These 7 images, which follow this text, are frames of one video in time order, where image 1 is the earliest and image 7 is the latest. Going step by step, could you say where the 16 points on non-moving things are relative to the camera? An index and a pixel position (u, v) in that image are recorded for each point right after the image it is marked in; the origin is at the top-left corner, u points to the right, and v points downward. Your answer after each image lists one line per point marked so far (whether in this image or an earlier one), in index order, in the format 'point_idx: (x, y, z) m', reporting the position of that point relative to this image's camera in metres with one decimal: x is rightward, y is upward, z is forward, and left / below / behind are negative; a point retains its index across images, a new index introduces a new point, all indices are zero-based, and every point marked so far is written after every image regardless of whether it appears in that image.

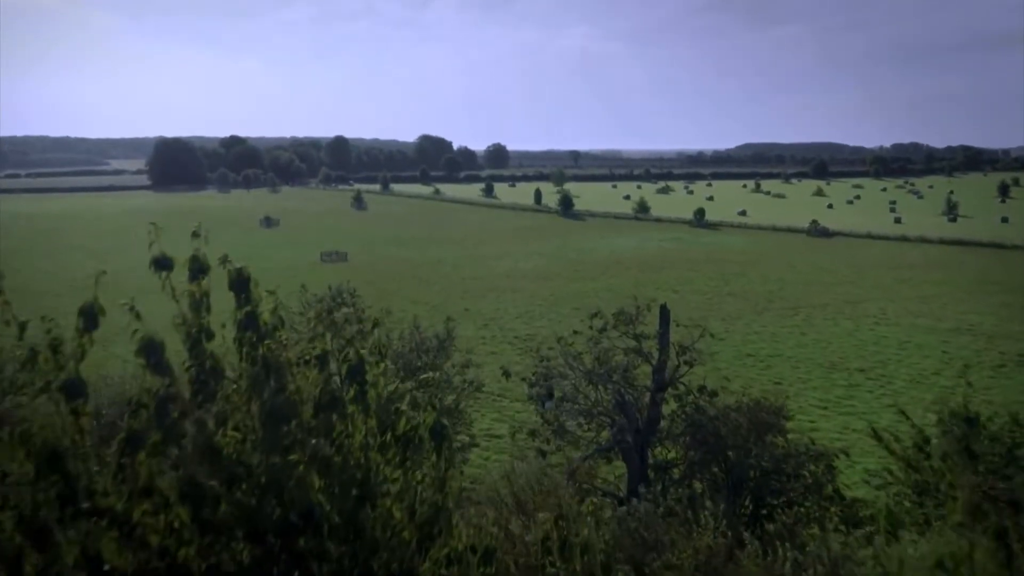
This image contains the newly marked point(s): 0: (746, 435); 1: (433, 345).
0: (+2.1, -1.3, +11.0) m
1: (-1.0, -0.6, +14.8) m
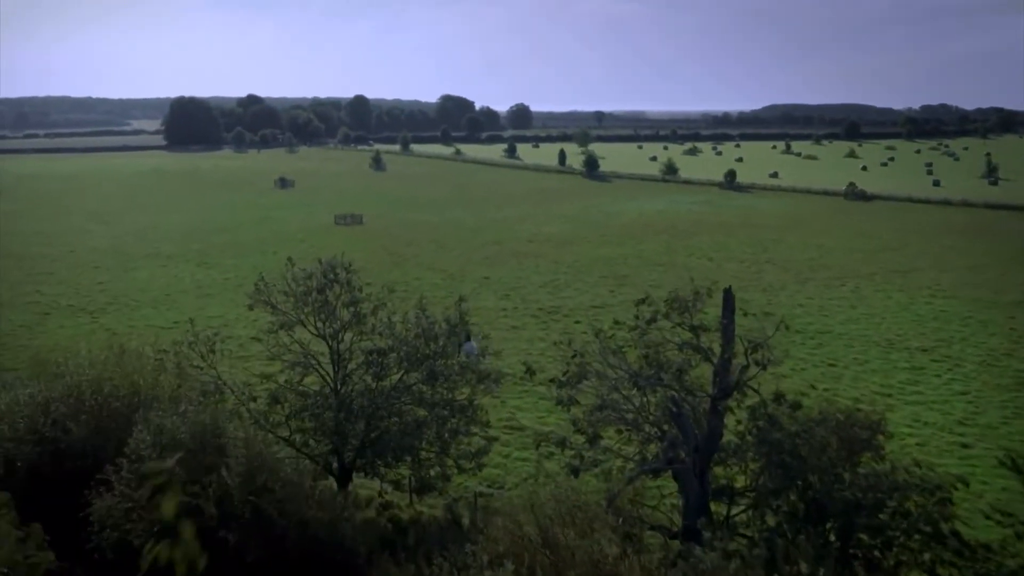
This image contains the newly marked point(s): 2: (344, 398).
0: (+2.3, -1.2, +8.6) m
1: (-0.7, -0.4, +12.5) m
2: (-1.7, -1.1, +12.1) m
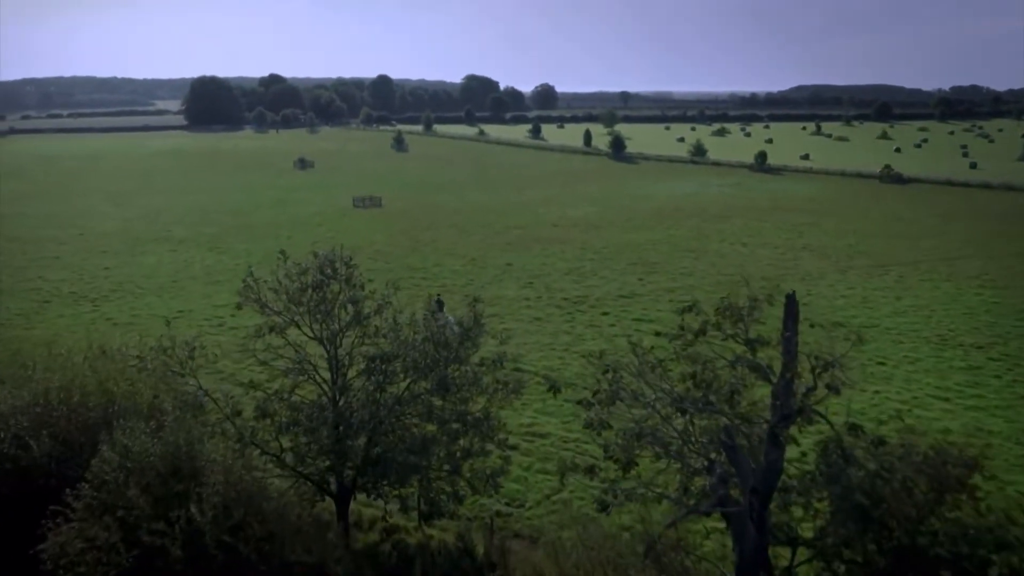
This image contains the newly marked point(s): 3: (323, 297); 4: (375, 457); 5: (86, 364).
0: (+2.4, -1.3, +7.1) m
1: (-0.5, -0.3, +11.0) m
2: (-1.5, -1.1, +10.6) m
3: (-1.7, -0.1, +10.8) m
4: (-1.2, -1.5, +10.7) m
5: (-4.1, -0.7, +11.6) m
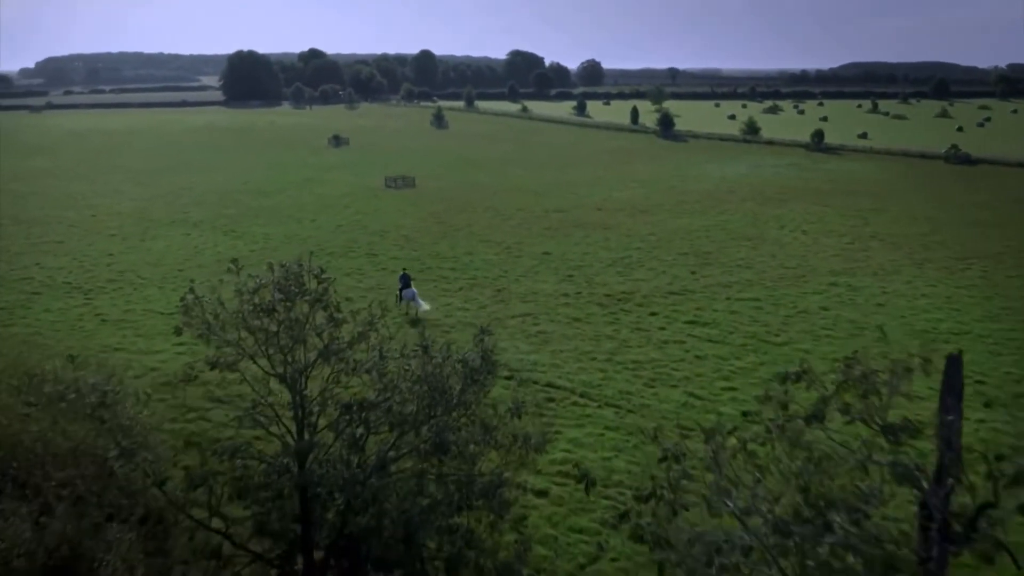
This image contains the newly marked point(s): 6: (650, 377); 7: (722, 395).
0: (+2.4, -1.5, +4.3) m
1: (-0.3, -0.5, +8.3) m
2: (-1.3, -1.2, +8.0) m
3: (-1.5, -0.2, +8.2) m
4: (-1.1, -1.6, +8.0) m
5: (-3.9, -0.9, +9.0) m
6: (+1.9, -1.2, +16.2) m
7: (+2.7, -1.4, +15.4) m
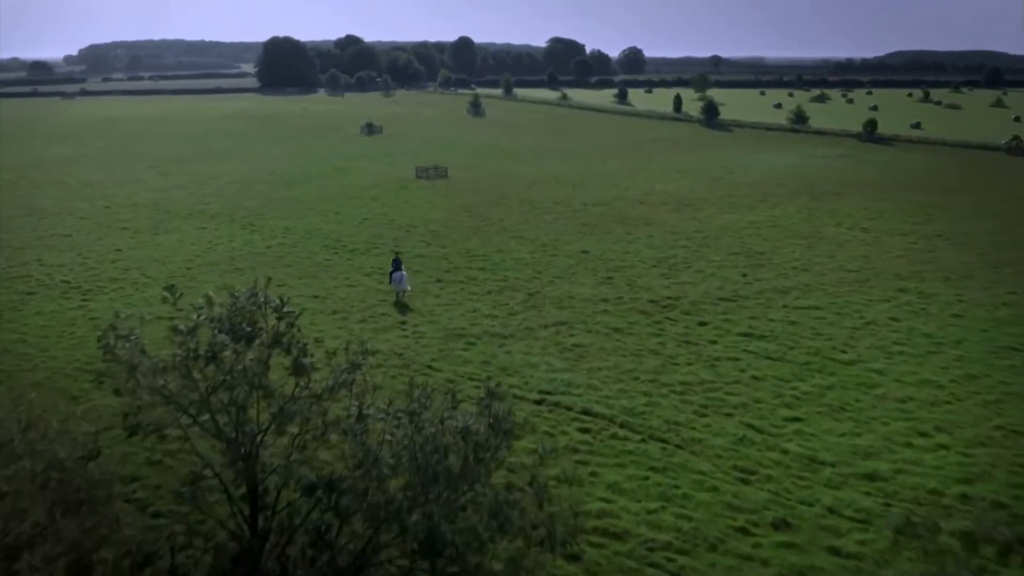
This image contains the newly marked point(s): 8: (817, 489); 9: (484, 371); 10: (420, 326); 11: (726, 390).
0: (+2.4, -1.8, +2.2) m
1: (-0.2, -0.7, +6.3) m
2: (-1.3, -1.4, +6.0) m
3: (-1.4, -0.4, +6.2) m
4: (-1.0, -1.8, +6.0) m
5: (-3.8, -1.0, +7.1) m
6: (+2.2, -1.3, +14.1) m
7: (+3.0, -1.5, +13.3) m
8: (+2.9, -1.9, +11.4) m
9: (-0.4, -1.1, +15.6) m
10: (-1.4, -0.6, +18.4) m
11: (+2.6, -1.2, +14.7) m
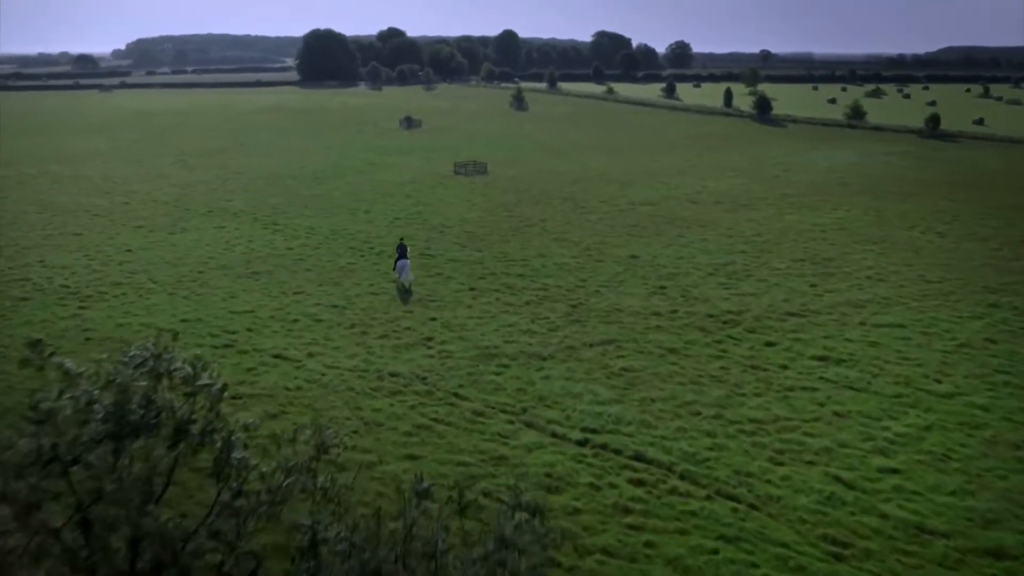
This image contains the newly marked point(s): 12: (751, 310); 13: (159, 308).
0: (+2.3, -2.0, -0.1) m
1: (-0.1, -0.9, +4.1) m
2: (-1.2, -1.6, +3.8) m
3: (-1.3, -0.6, +4.0) m
4: (-0.9, -2.1, +3.8) m
5: (-3.6, -1.2, +5.0) m
6: (+2.6, -1.5, +11.8) m
7: (+3.3, -1.7, +10.9) m
8: (+3.2, -2.1, +9.1) m
9: (+0.1, -1.3, +13.4) m
10: (-0.9, -0.7, +16.2) m
11: (+3.0, -1.5, +12.4) m
12: (+3.6, -0.3, +18.5) m
13: (-5.5, -0.3, +19.0) m
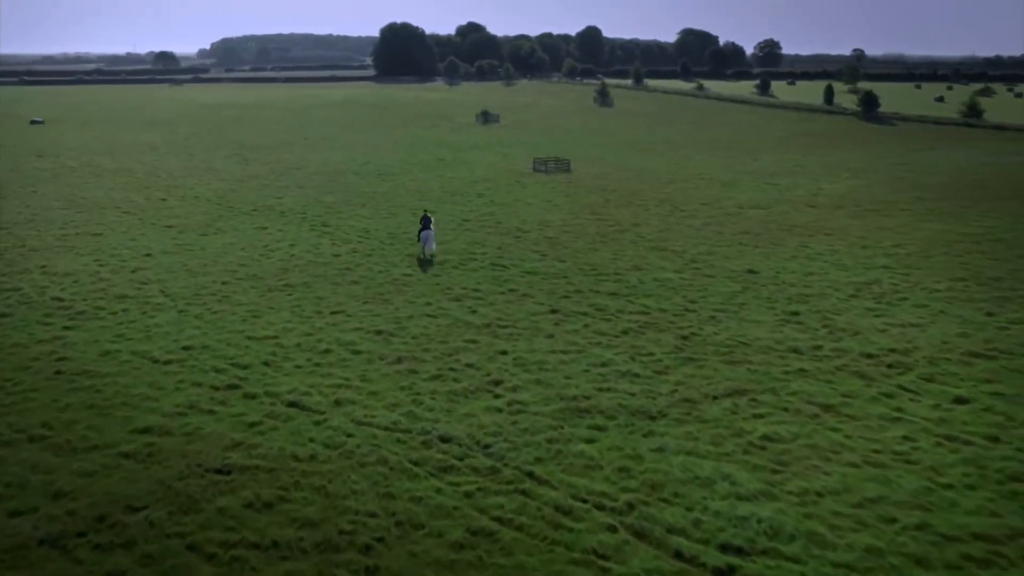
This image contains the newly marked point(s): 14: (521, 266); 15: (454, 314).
0: (+2.2, -2.3, -4.4) m
1: (0.0, -1.2, -0.1) m
2: (-1.0, -1.9, -0.3) m
3: (-1.2, -0.9, -0.1) m
4: (-0.8, -2.3, -0.2) m
5: (-3.4, -1.4, +1.1) m
6: (+3.2, -1.9, +7.5) m
7: (+3.9, -2.1, +6.6) m
8: (+3.6, -2.5, +4.7) m
9: (+0.8, -1.6, +9.2) m
10: (+0.1, -1.0, +12.1) m
11: (+3.7, -1.8, +8.0) m
12: (+4.7, -0.7, +14.1) m
13: (-4.4, -0.5, +15.2) m
14: (+0.2, +0.4, +19.7) m
15: (-0.8, -0.3, +16.1) m
